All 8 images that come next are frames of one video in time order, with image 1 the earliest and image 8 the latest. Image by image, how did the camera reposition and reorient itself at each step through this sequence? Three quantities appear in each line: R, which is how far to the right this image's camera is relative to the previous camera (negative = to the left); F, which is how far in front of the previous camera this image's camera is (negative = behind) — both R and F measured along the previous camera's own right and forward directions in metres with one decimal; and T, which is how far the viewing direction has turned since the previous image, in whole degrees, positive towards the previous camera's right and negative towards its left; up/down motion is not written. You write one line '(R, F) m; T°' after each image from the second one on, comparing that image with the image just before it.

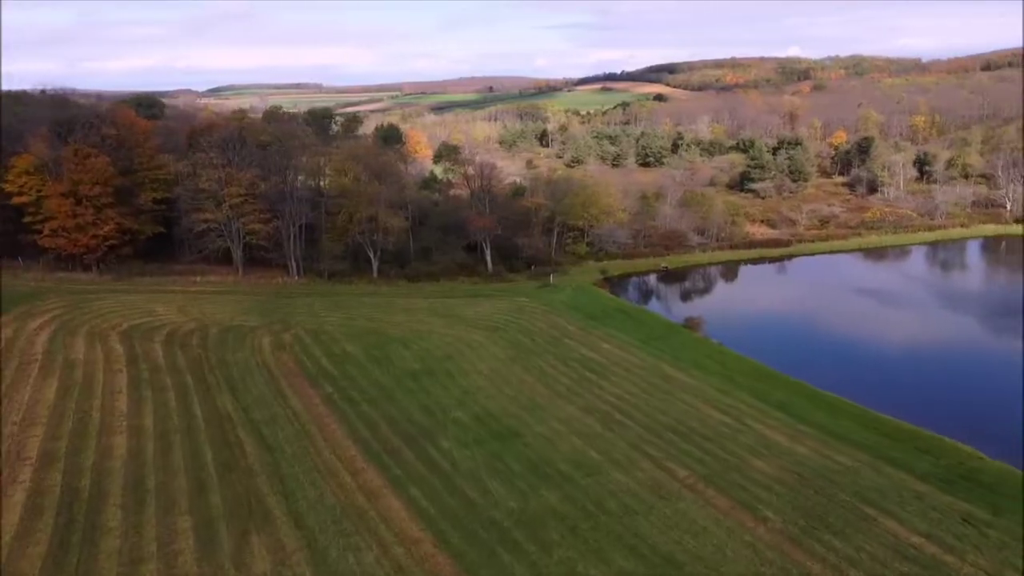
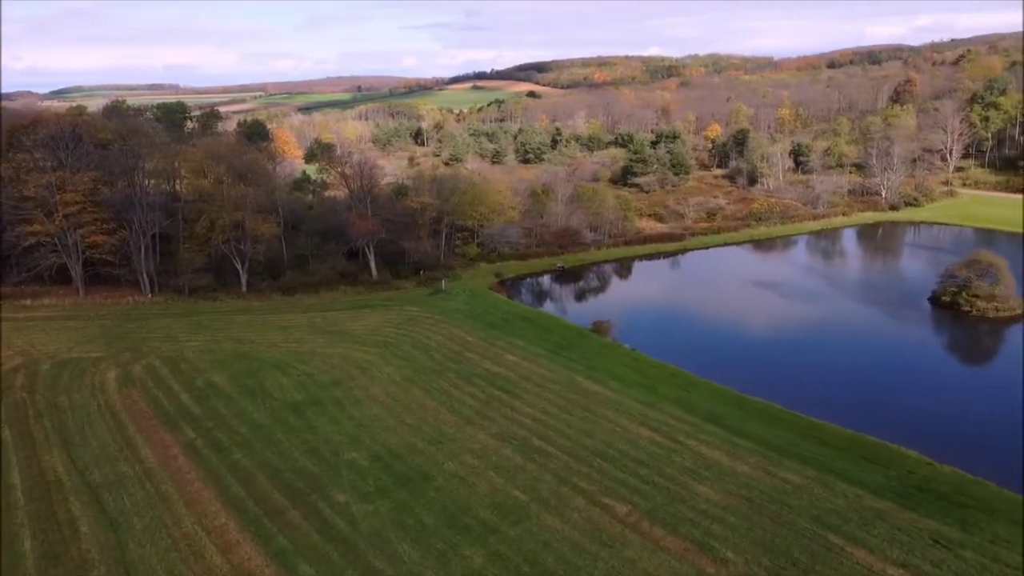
(-0.2, +1.5) m; +9°
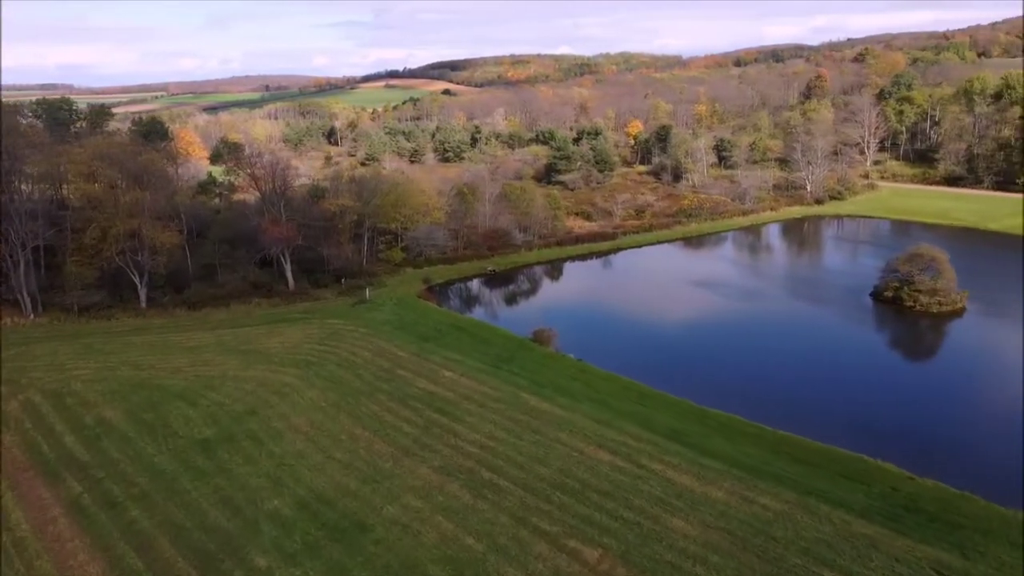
(-0.2, +1.1) m; +6°
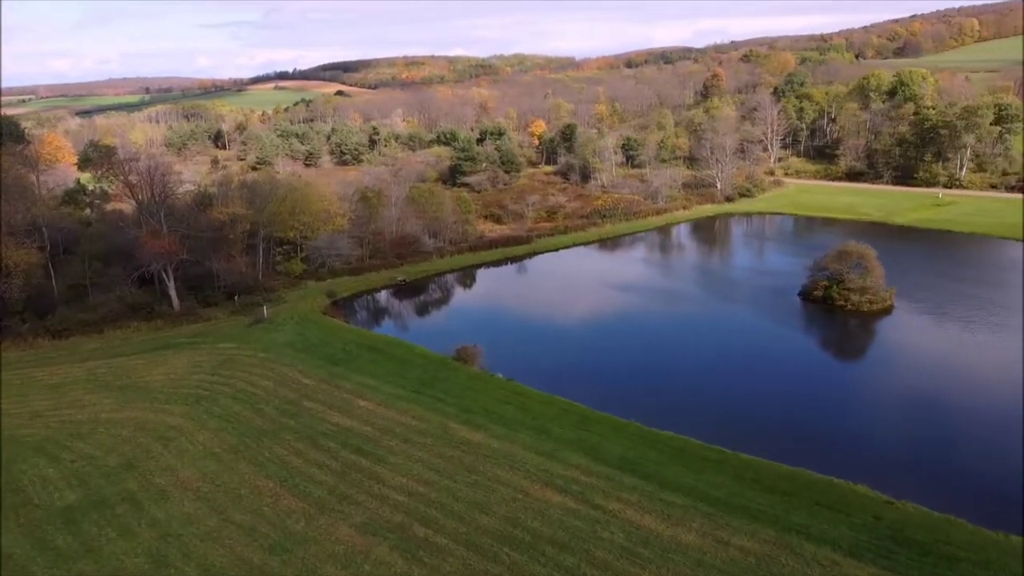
(-0.3, +1.3) m; +7°
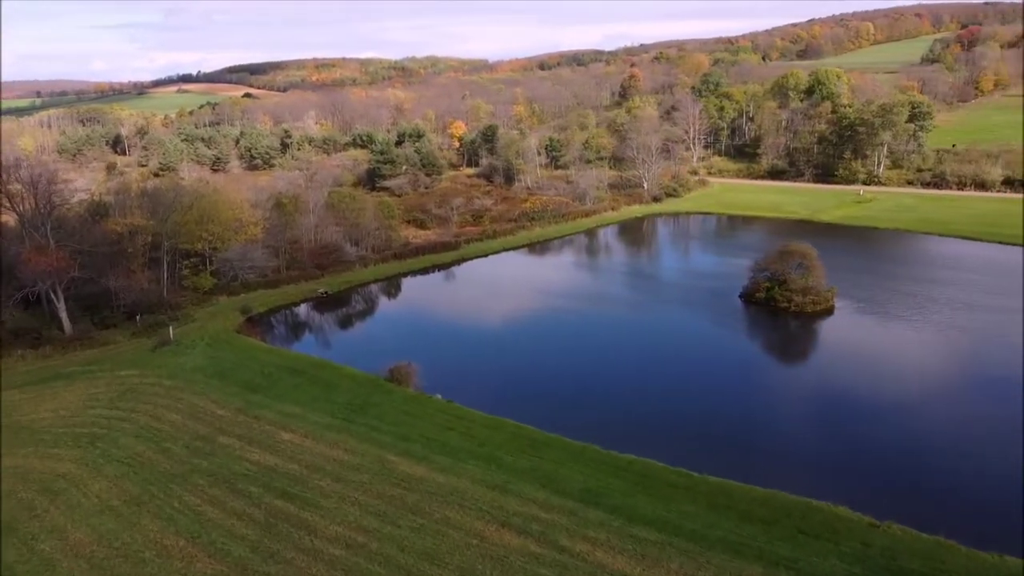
(-0.2, +0.9) m; +6°
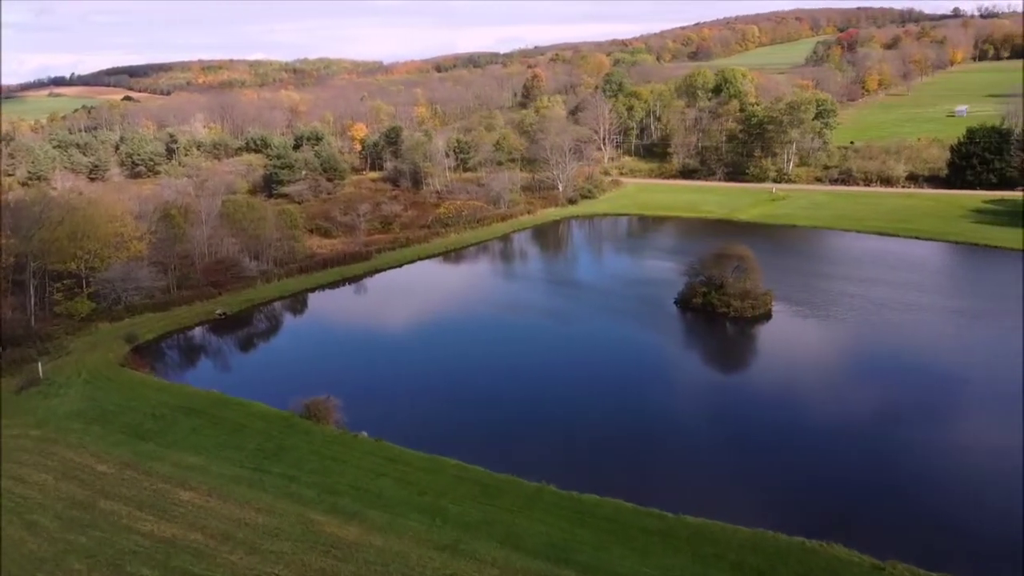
(-0.3, +1.2) m; +7°
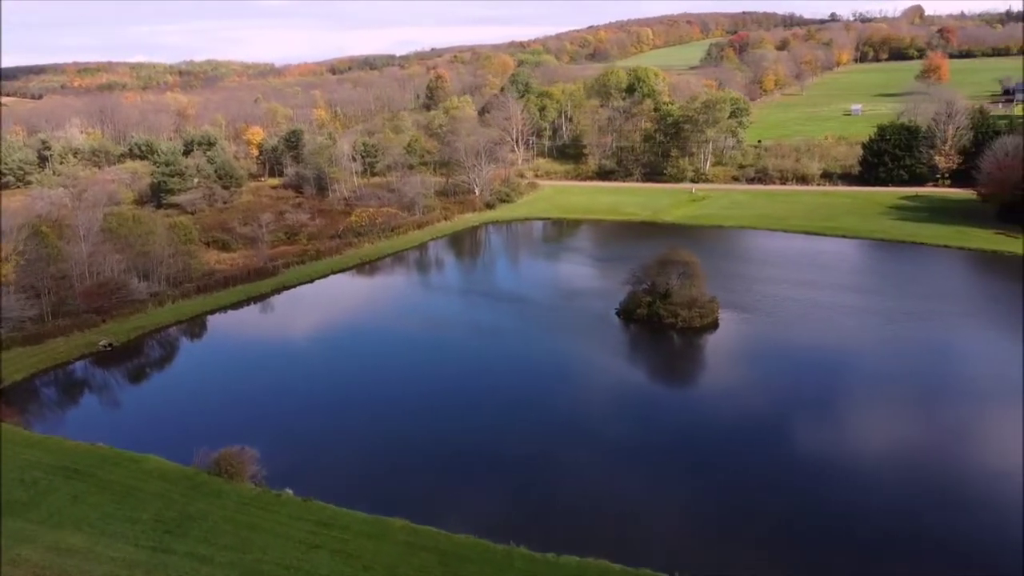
(-0.4, +1.3) m; +7°
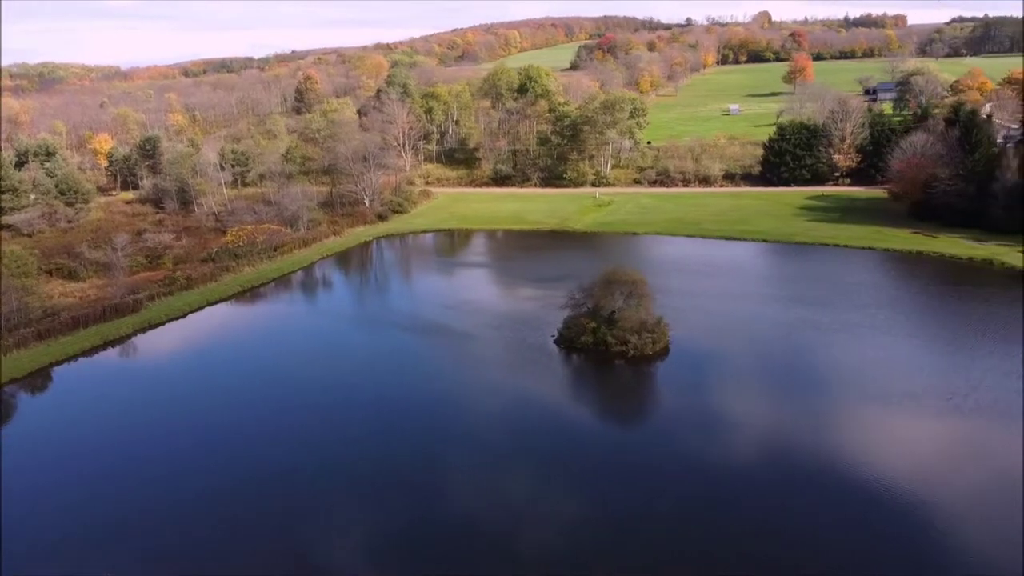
(-0.7, +1.9) m; +9°
